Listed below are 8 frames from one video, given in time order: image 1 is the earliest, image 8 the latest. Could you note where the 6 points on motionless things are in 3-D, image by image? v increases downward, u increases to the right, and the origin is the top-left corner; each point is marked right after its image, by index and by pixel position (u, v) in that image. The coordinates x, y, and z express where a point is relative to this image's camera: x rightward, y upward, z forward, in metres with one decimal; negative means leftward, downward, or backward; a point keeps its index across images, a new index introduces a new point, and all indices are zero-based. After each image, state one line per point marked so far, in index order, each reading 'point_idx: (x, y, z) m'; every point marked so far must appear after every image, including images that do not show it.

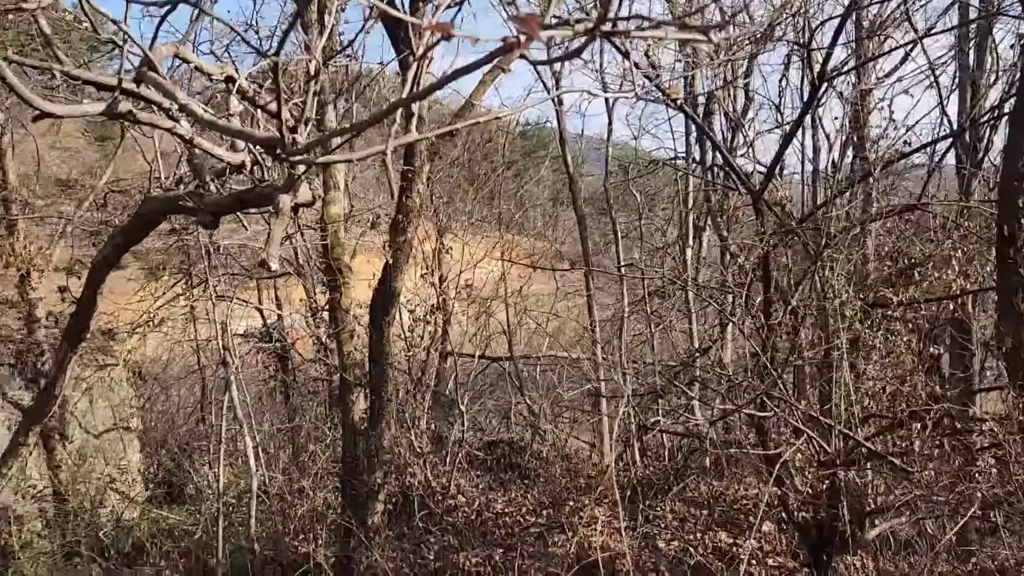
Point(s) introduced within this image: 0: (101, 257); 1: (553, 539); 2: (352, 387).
0: (-1.9, +0.1, +3.8) m
1: (+0.3, -1.9, +6.2) m
2: (-1.2, -0.8, +6.4) m
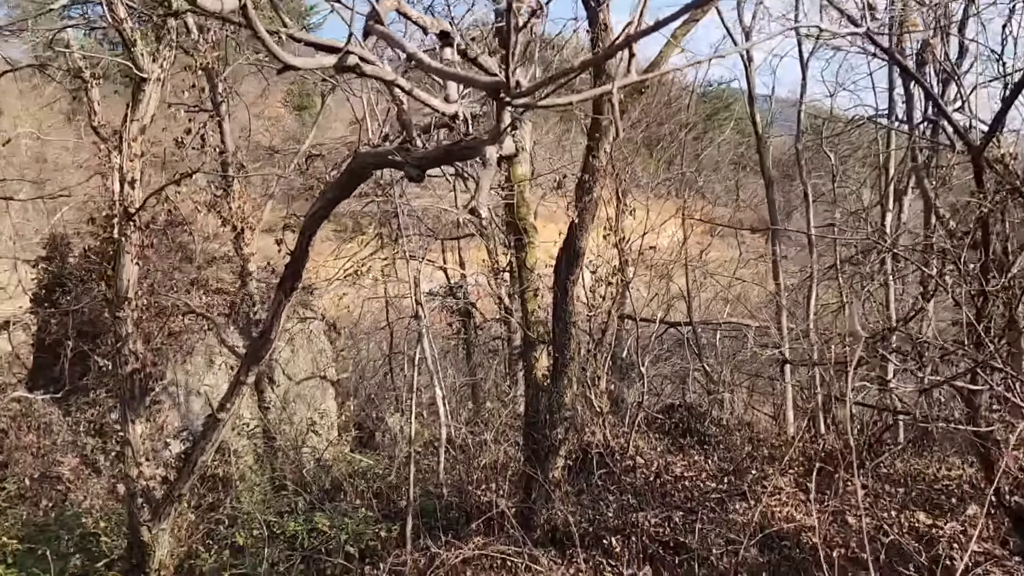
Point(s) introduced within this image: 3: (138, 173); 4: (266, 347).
0: (-1.0, +0.4, +4.1) m
1: (+1.6, -1.6, +6.0) m
2: (+0.2, -0.4, +6.5) m
3: (-2.3, +0.7, +5.2) m
4: (-1.4, -0.3, +4.9) m
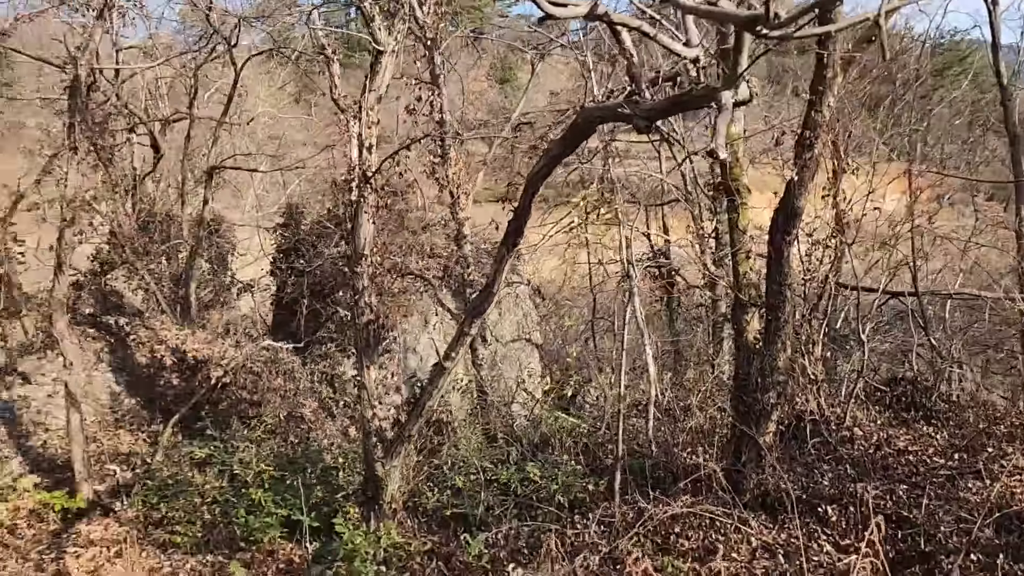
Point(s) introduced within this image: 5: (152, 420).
0: (+0.1, +0.6, +4.3) m
1: (+3.1, -1.3, +5.6) m
2: (+1.8, -0.1, +6.4) m
3: (-0.9, +1.0, +5.7) m
4: (-0.1, -0.1, +5.2) m
5: (-3.5, -1.3, +8.2) m
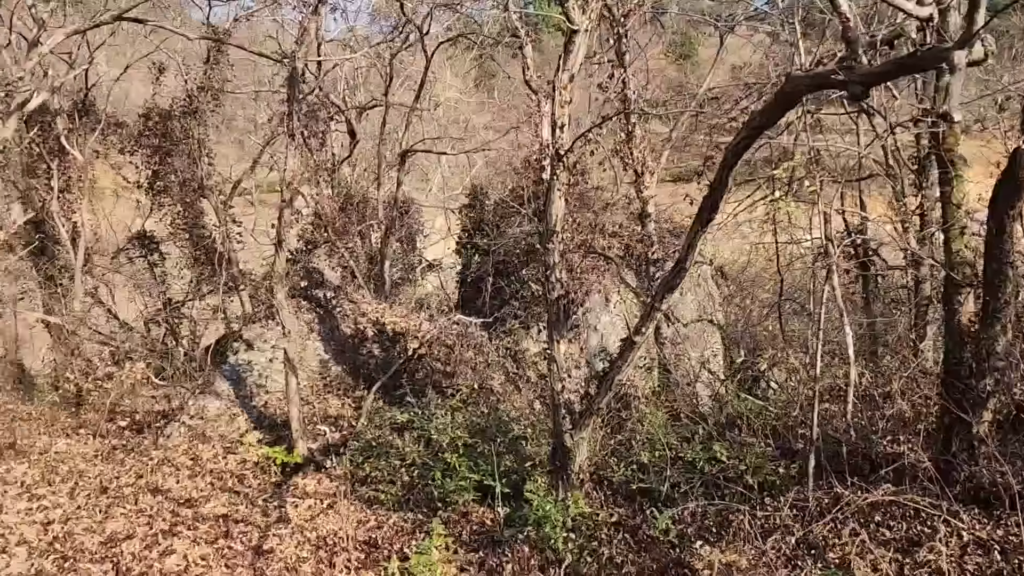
0: (+1.1, +0.7, +4.2) m
1: (+4.3, -1.2, +5.0) m
2: (+3.2, 0.0, +5.9) m
3: (+0.4, +1.2, +5.8) m
4: (+1.0, +0.1, +5.1) m
5: (-1.7, -1.0, +8.9) m
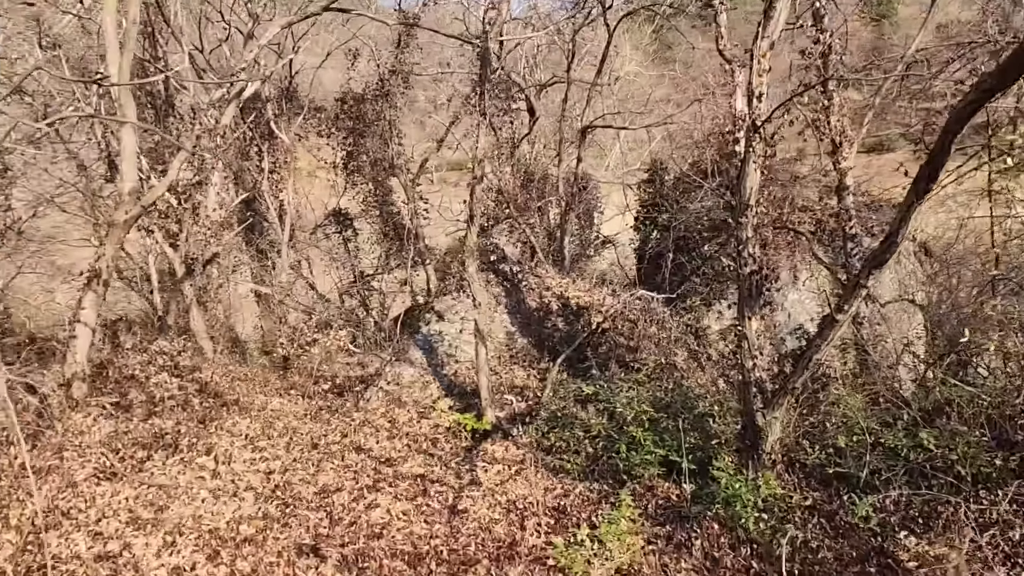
0: (+2.1, +0.8, +3.9) m
1: (+5.3, -1.1, +4.1) m
2: (+4.5, +0.1, +5.2) m
3: (+1.7, +1.3, +5.6) m
4: (+2.2, +0.2, +4.9) m
5: (+0.3, -0.8, +9.1) m
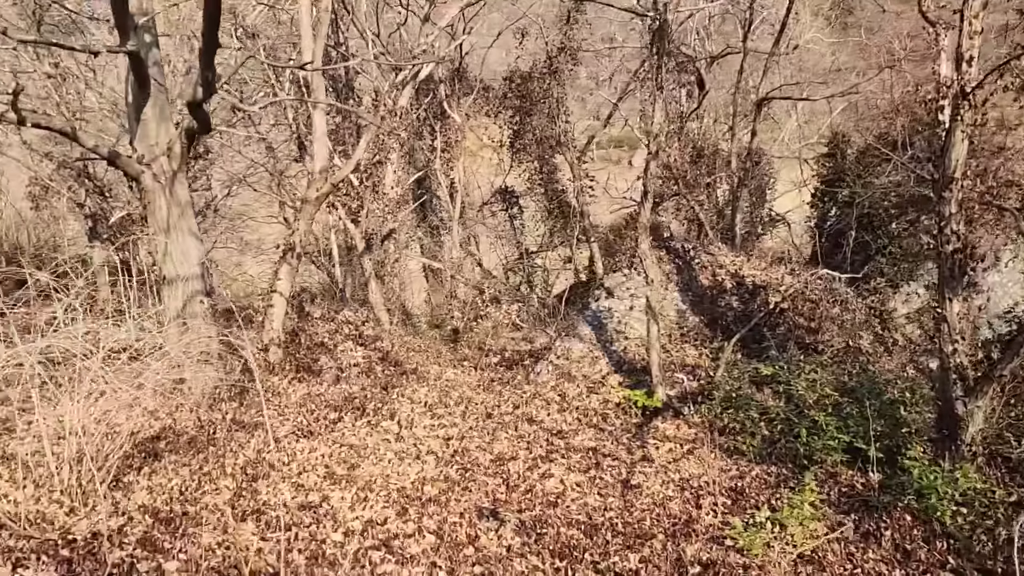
0: (+2.9, +0.9, +3.4) m
1: (+6.1, -1.1, +3.1) m
2: (+5.5, +0.2, +4.3) m
3: (+2.9, +1.5, +5.2) m
4: (+3.2, +0.3, +4.4) m
5: (+2.1, -0.5, +8.9) m
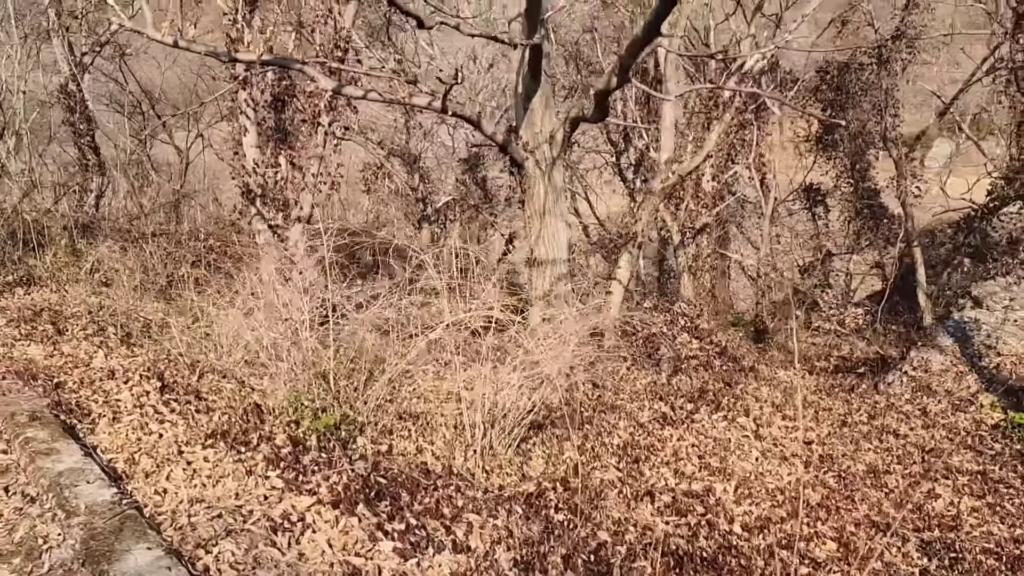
0: (+4.8, +0.7, +2.3) m
1: (+7.6, -1.5, +1.0) m
2: (+7.4, -0.1, +2.4) m
3: (+5.2, +1.3, +3.9) m
4: (+5.3, +0.1, +3.1) m
5: (+5.5, -0.7, +7.7) m
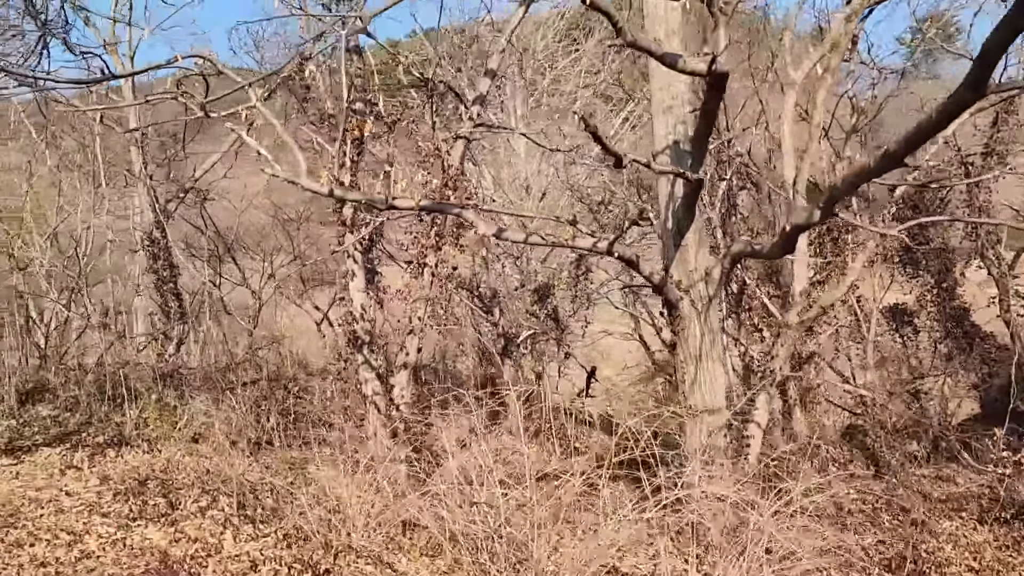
0: (+5.7, +0.4, +1.6) m
1: (+8.6, -1.5, -0.1) m
2: (+8.4, -0.4, +1.5) m
3: (+6.2, +0.7, +3.3) m
4: (+6.3, -0.3, +2.3) m
5: (+6.7, -1.8, +6.8) m
